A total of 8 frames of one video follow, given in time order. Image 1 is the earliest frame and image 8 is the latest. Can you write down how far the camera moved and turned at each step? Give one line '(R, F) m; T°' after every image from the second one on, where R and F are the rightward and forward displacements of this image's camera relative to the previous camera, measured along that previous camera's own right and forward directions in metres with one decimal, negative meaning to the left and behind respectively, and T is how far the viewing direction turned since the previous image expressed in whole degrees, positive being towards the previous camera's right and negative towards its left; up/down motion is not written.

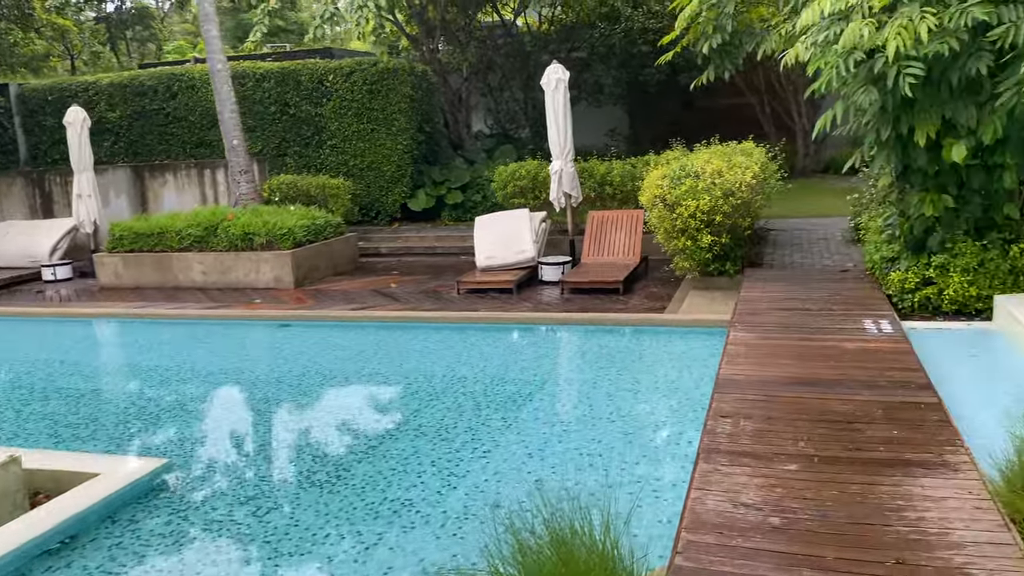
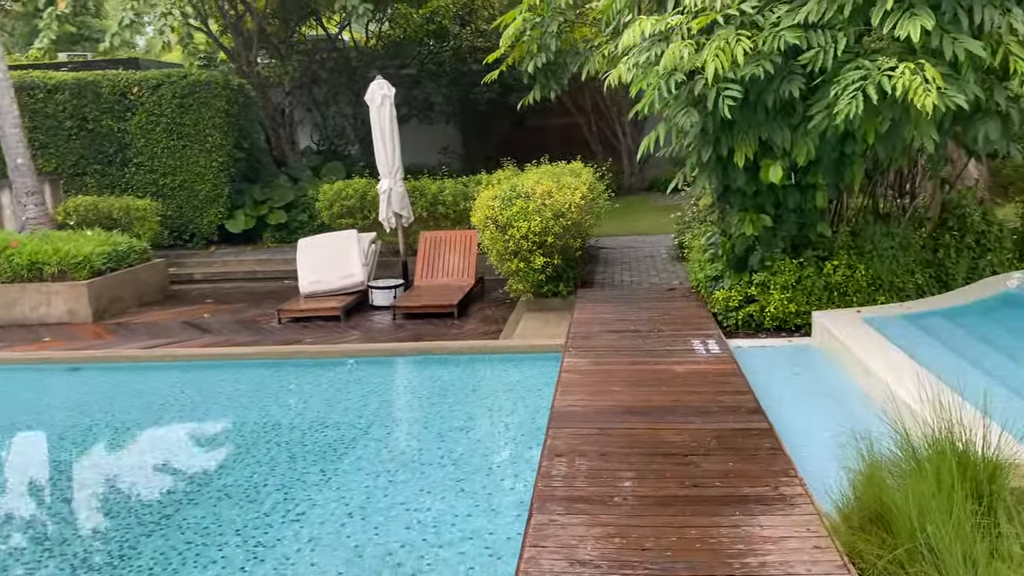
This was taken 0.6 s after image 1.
(+0.1, +0.3) m; +11°
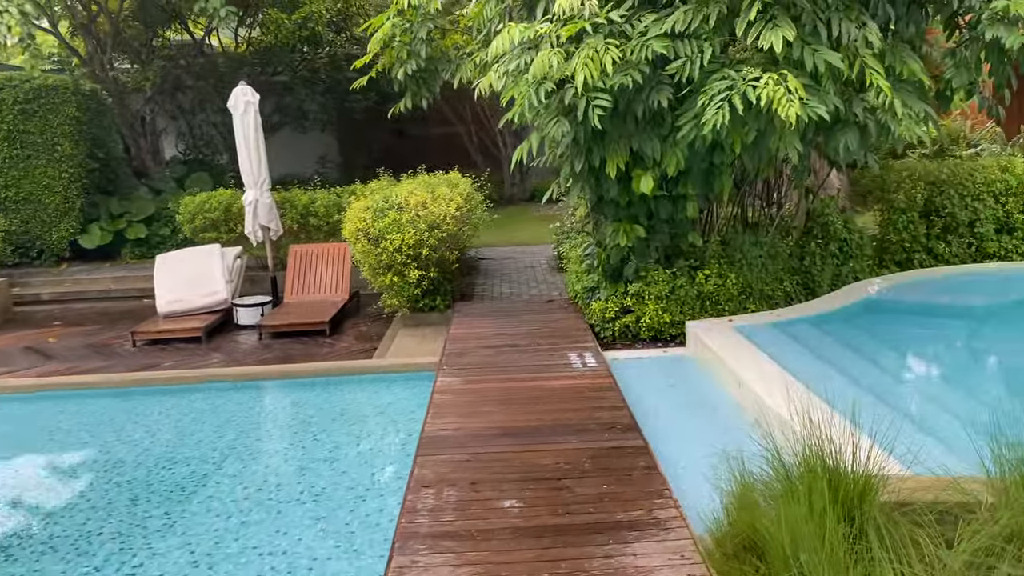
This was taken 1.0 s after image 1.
(+0.1, +0.2) m; +8°
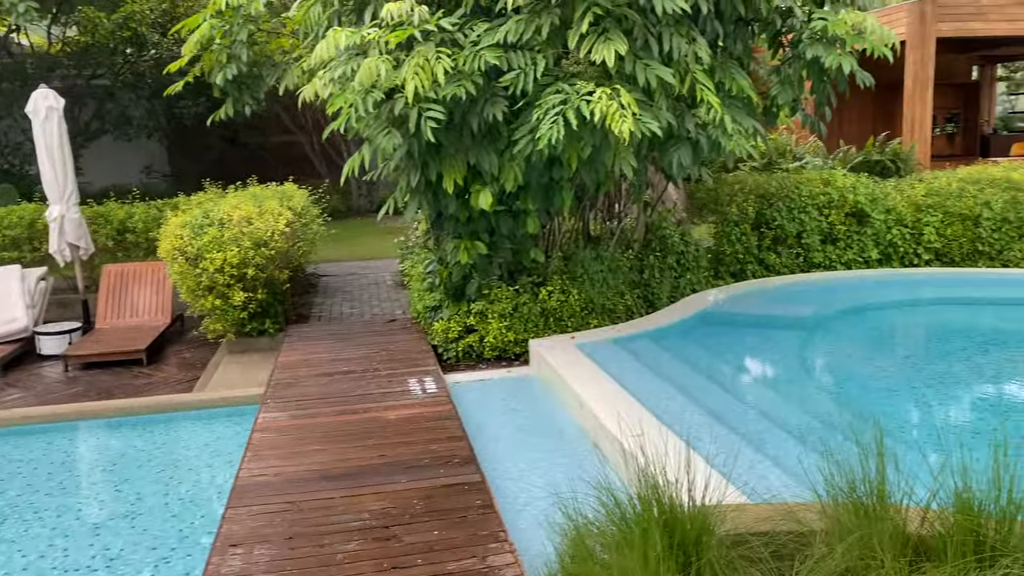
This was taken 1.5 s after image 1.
(+0.1, +0.3) m; +10°
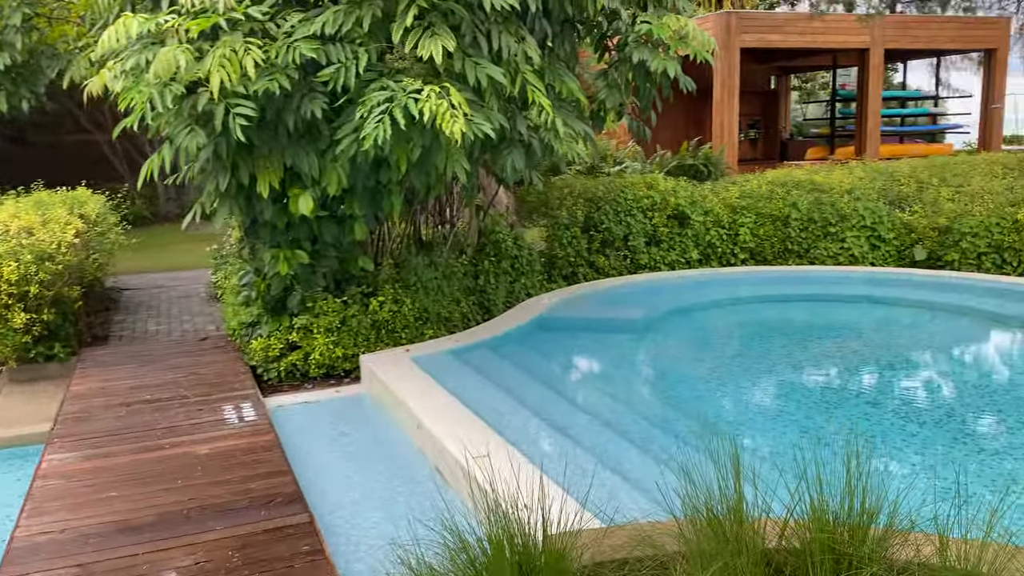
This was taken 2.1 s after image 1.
(0.0, +0.3) m; +12°
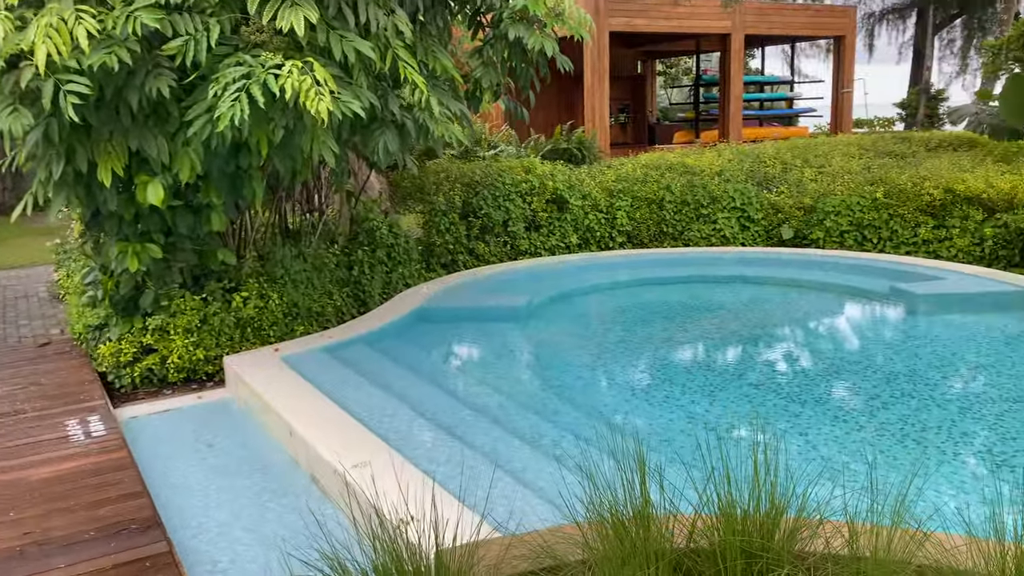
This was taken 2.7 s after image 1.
(0.0, +0.3) m; +8°
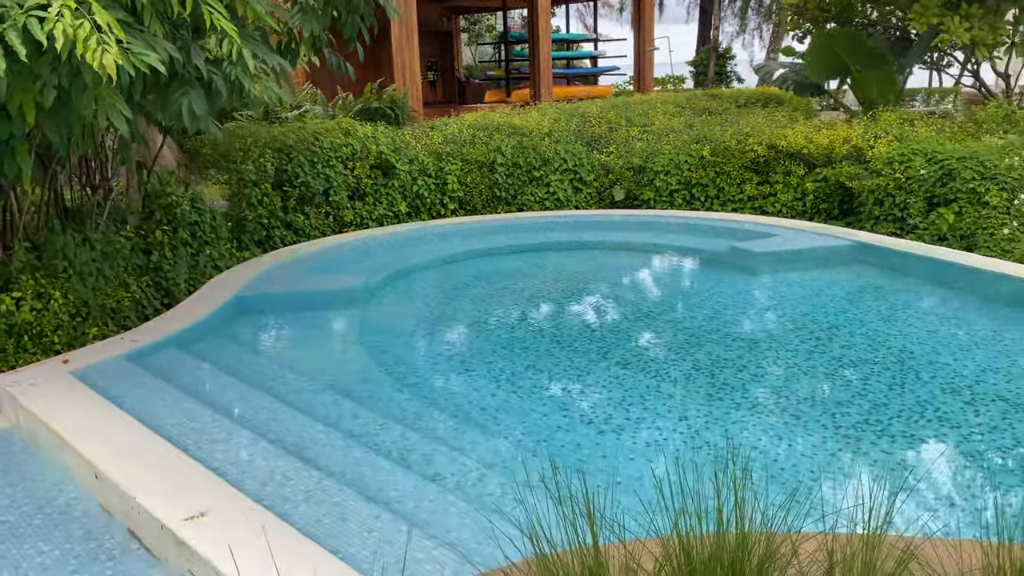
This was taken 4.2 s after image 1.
(-0.2, +0.5) m; +13°
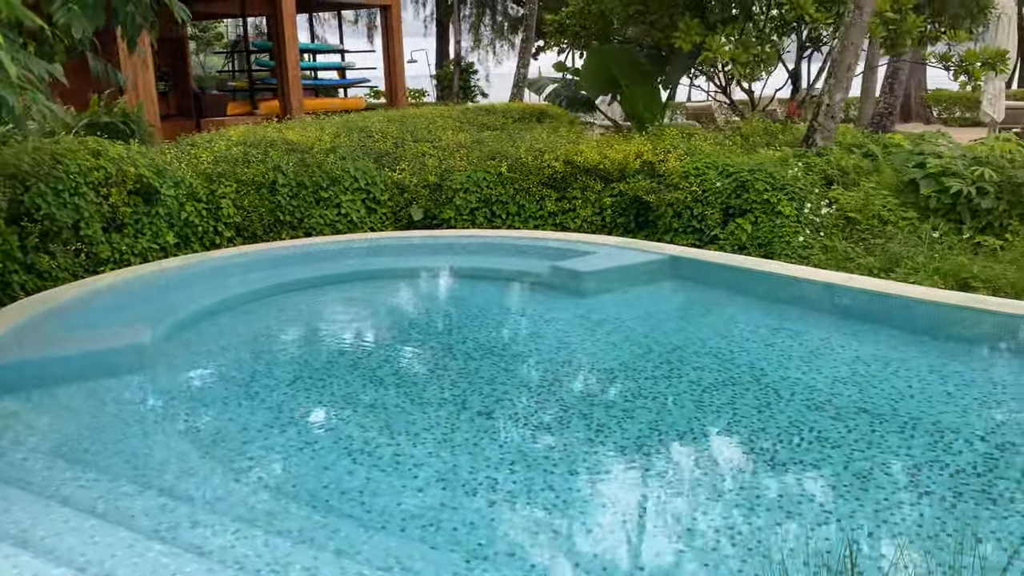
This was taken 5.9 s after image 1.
(-0.5, +0.6) m; +17°
